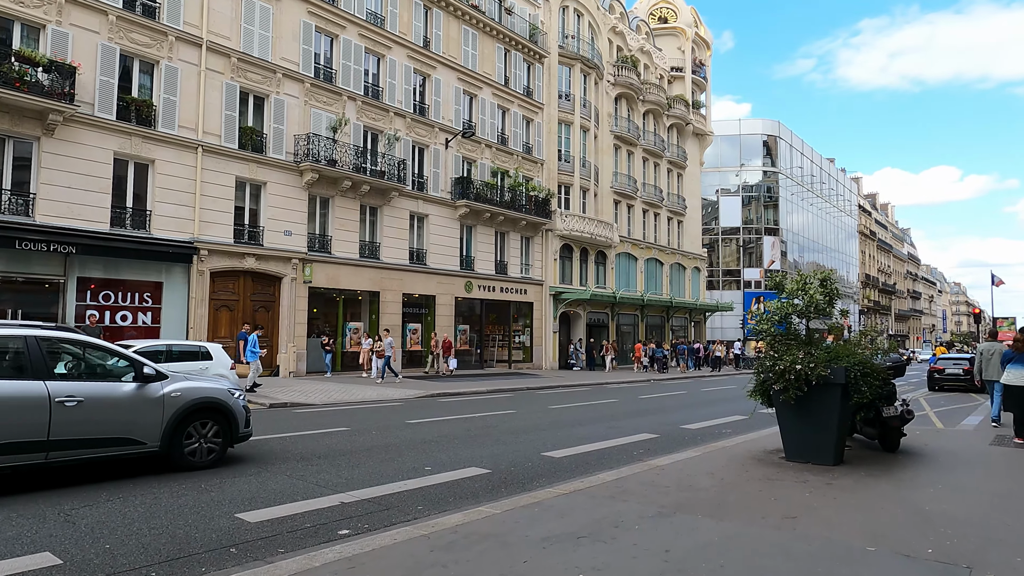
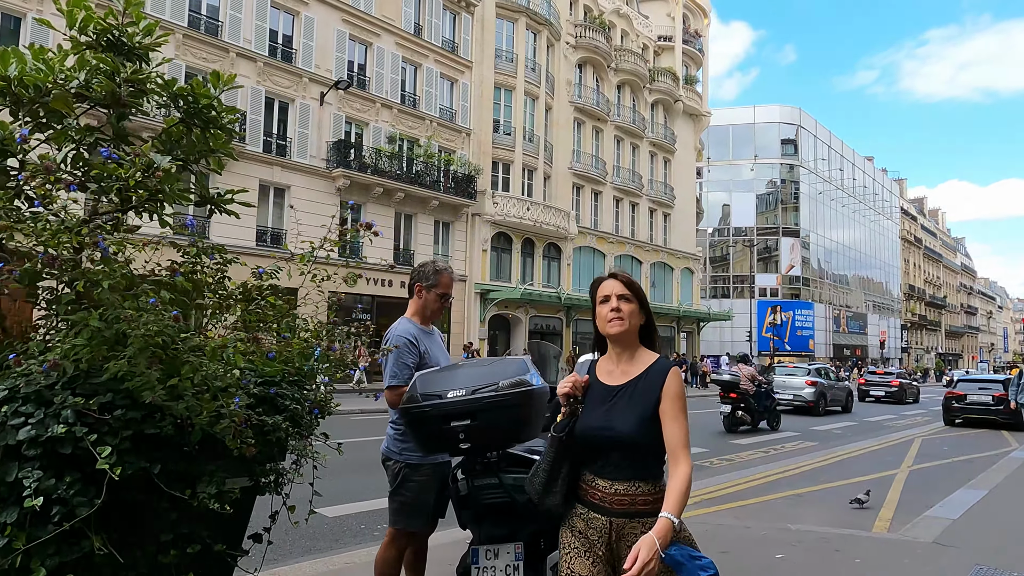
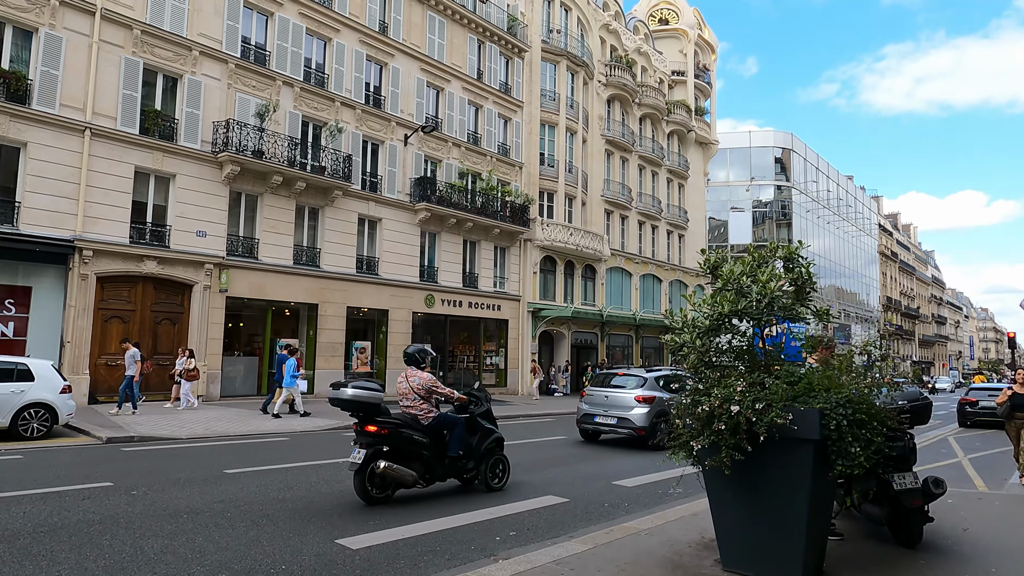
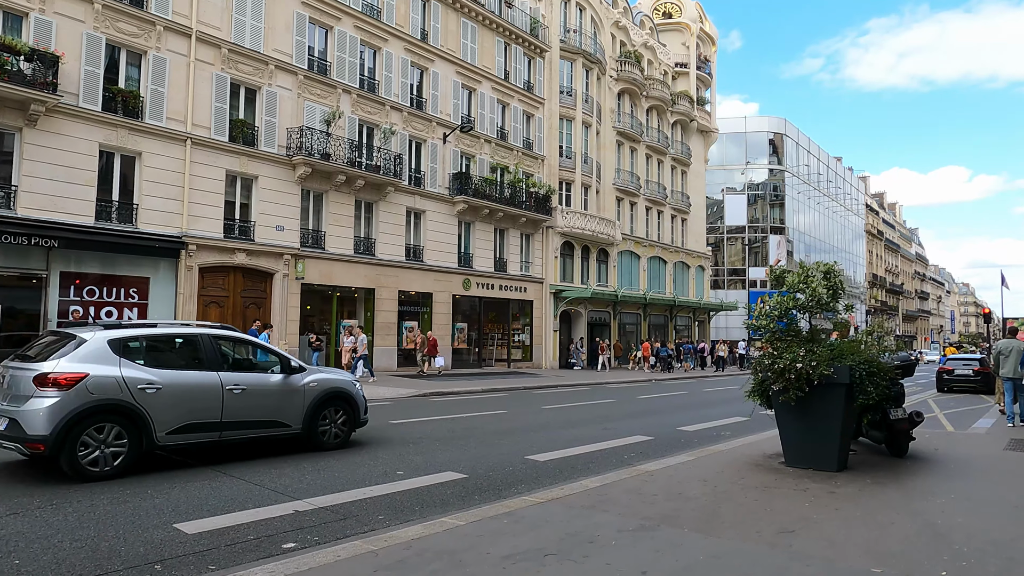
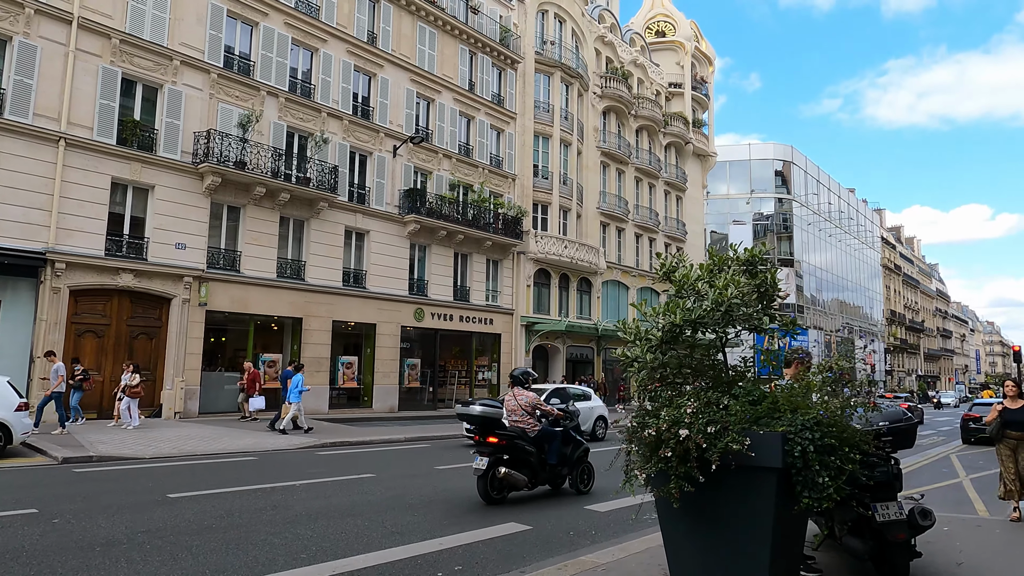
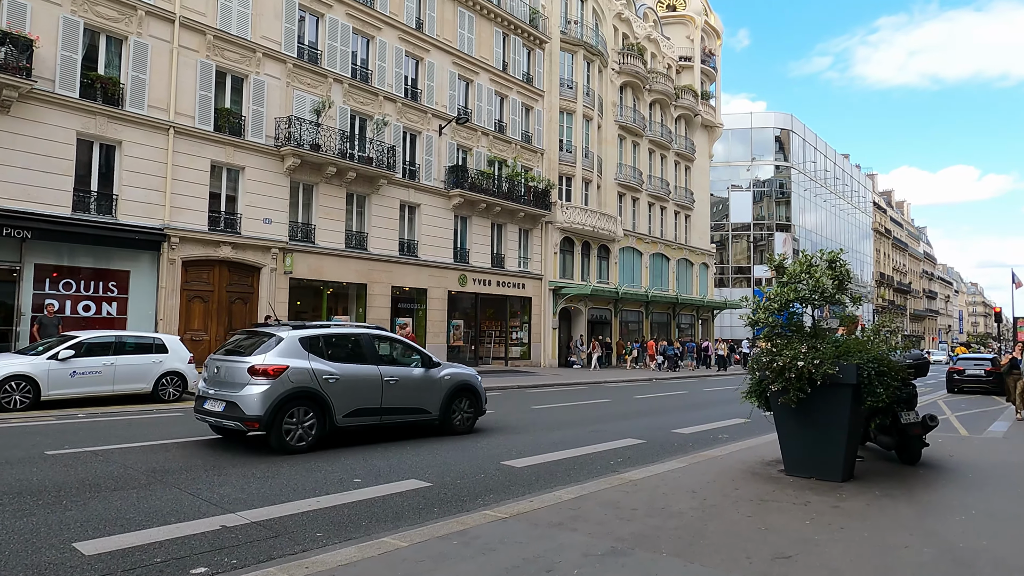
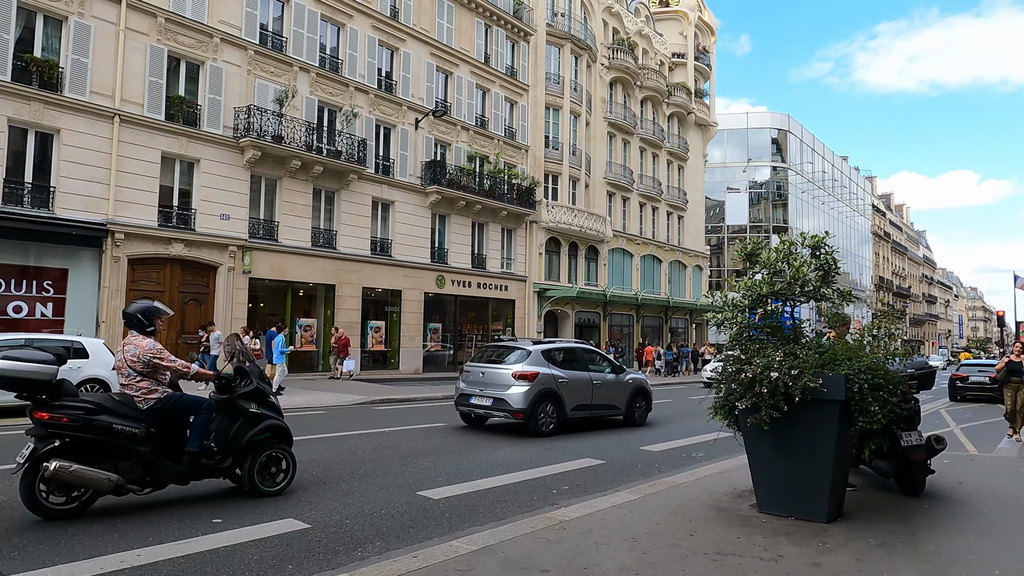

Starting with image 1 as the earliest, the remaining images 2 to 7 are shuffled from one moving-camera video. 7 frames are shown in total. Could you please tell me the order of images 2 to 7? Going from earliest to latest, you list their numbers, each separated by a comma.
4, 6, 7, 3, 5, 2
